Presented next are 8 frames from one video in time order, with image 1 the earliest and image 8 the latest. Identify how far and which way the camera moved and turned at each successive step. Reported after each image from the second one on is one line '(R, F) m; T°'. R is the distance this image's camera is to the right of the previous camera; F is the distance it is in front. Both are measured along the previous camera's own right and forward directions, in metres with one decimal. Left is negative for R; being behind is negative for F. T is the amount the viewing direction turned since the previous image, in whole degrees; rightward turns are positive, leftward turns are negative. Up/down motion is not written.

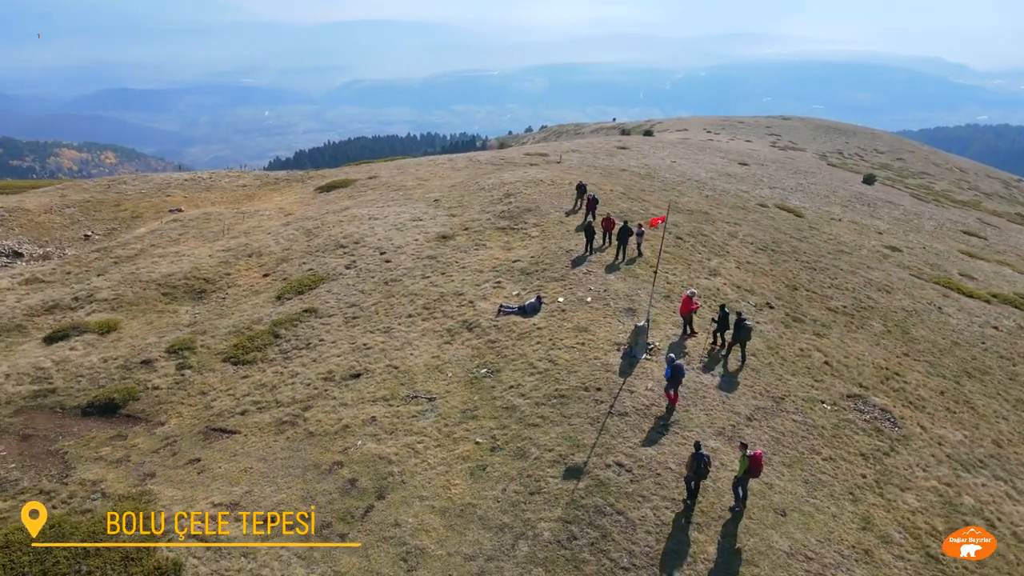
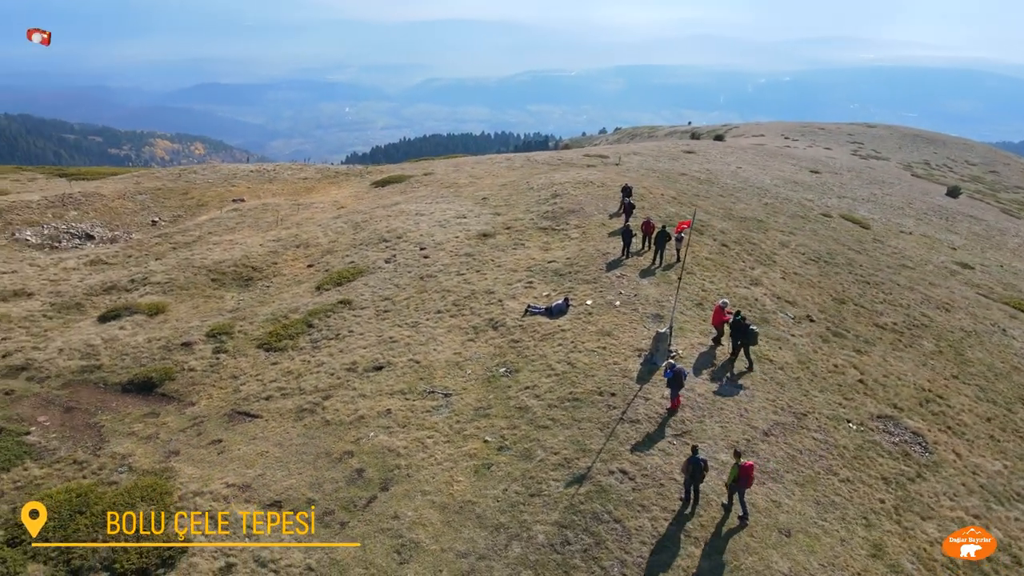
(+1.4, +0.1) m; -5°
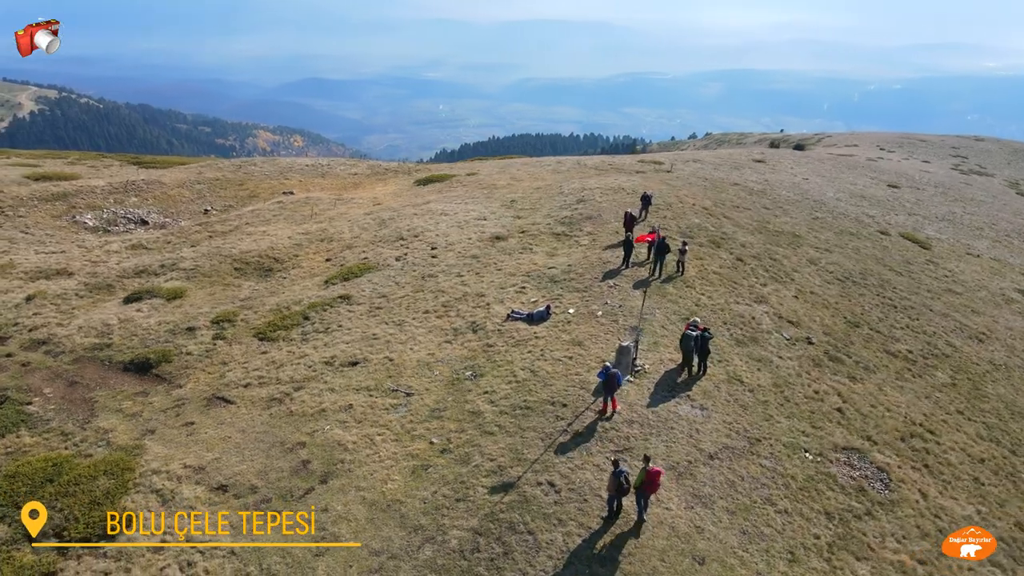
(+3.5, +0.1) m; -6°
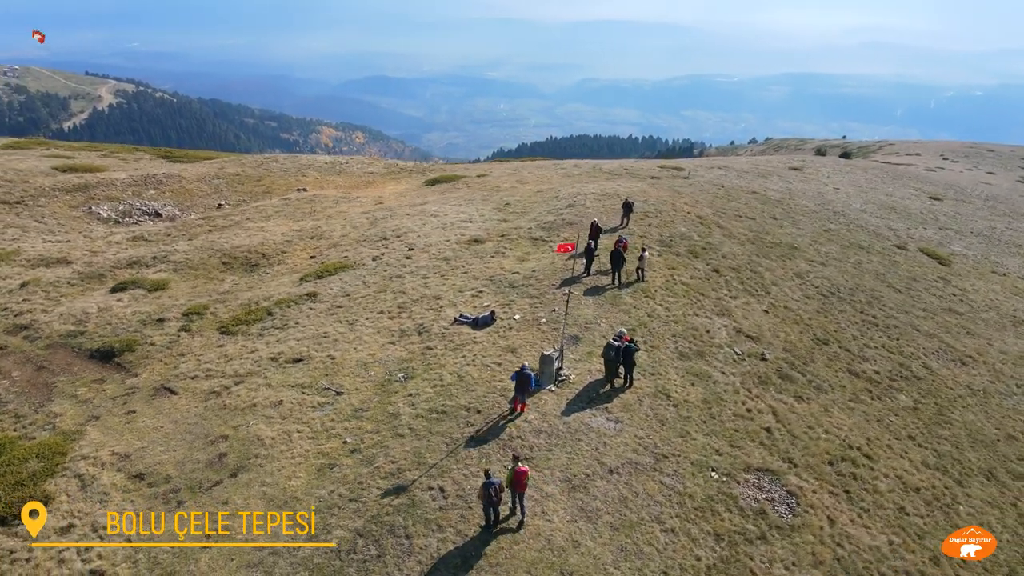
(+3.8, +0.1) m; -4°
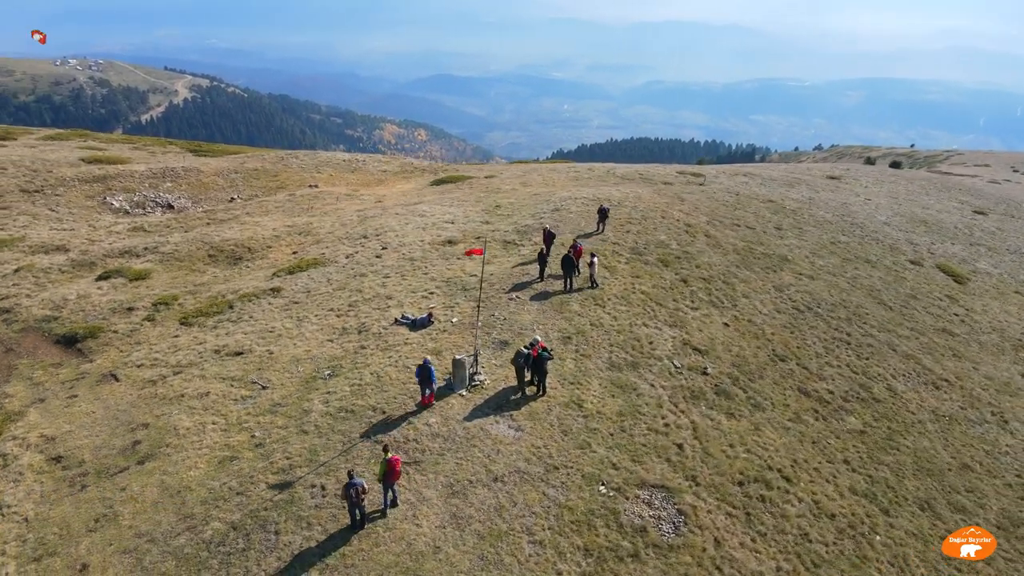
(+4.1, +0.2) m; -4°
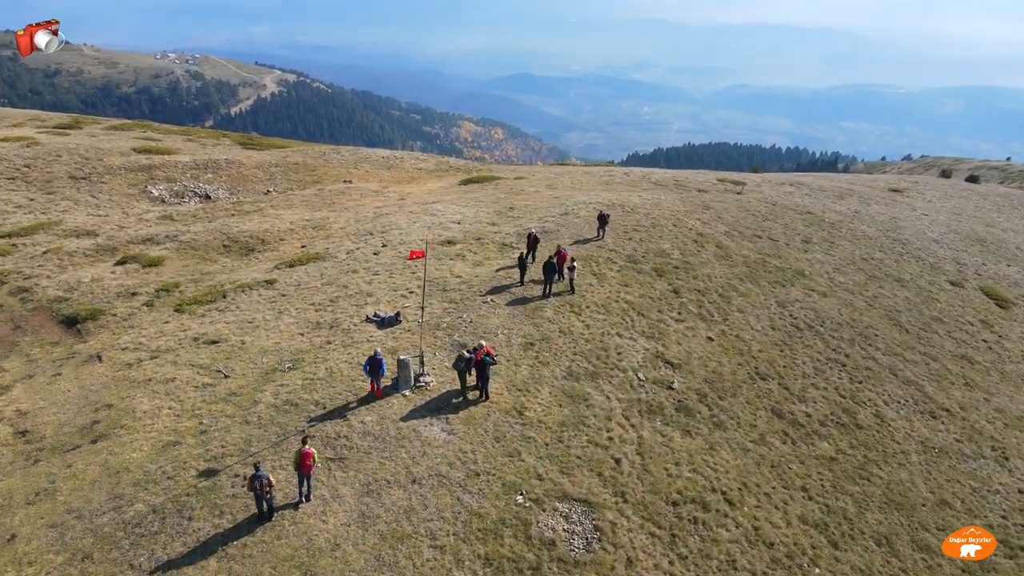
(+3.6, +0.2) m; -5°
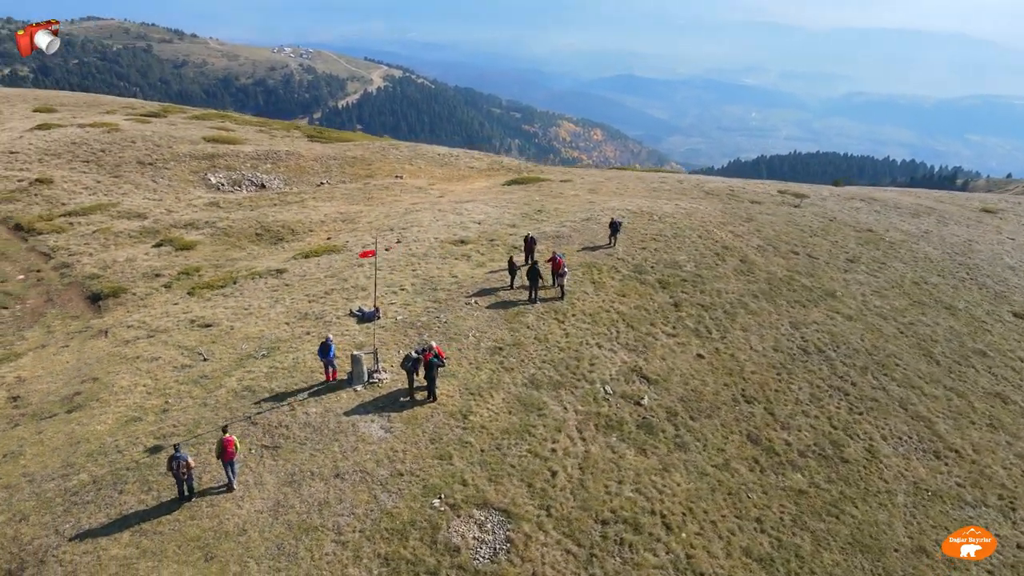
(+4.0, +0.3) m; -7°
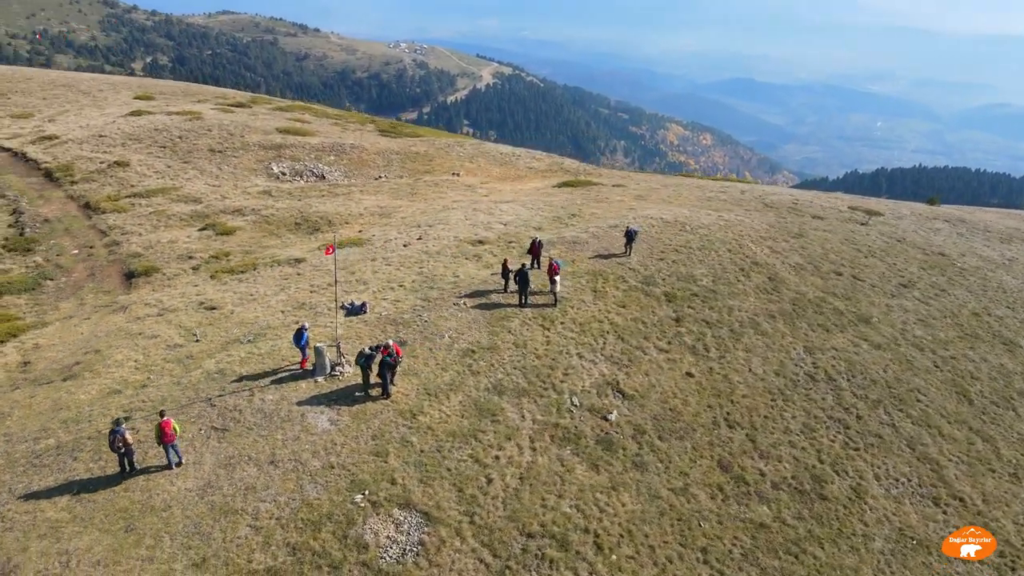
(+4.1, +0.4) m; -7°
